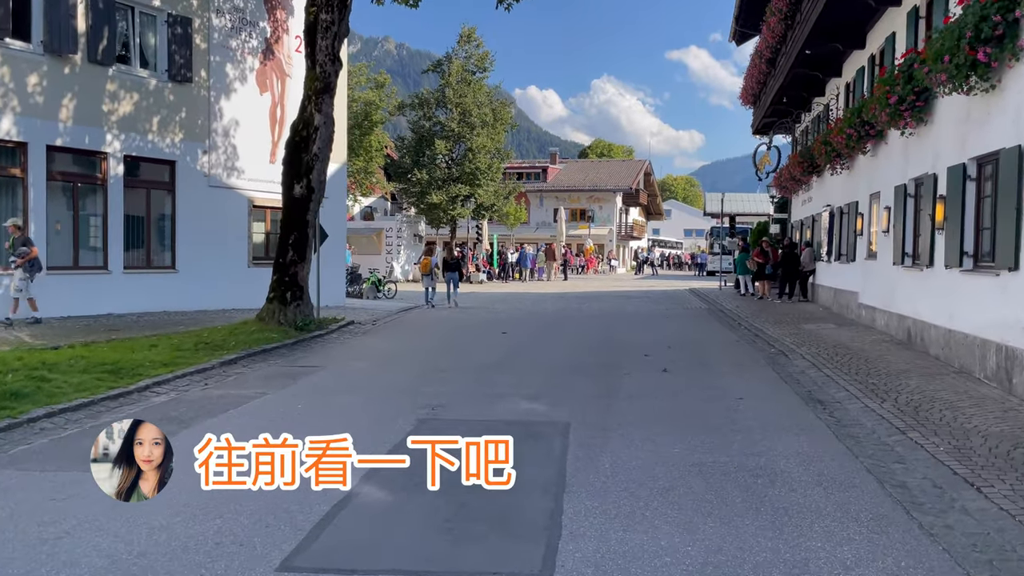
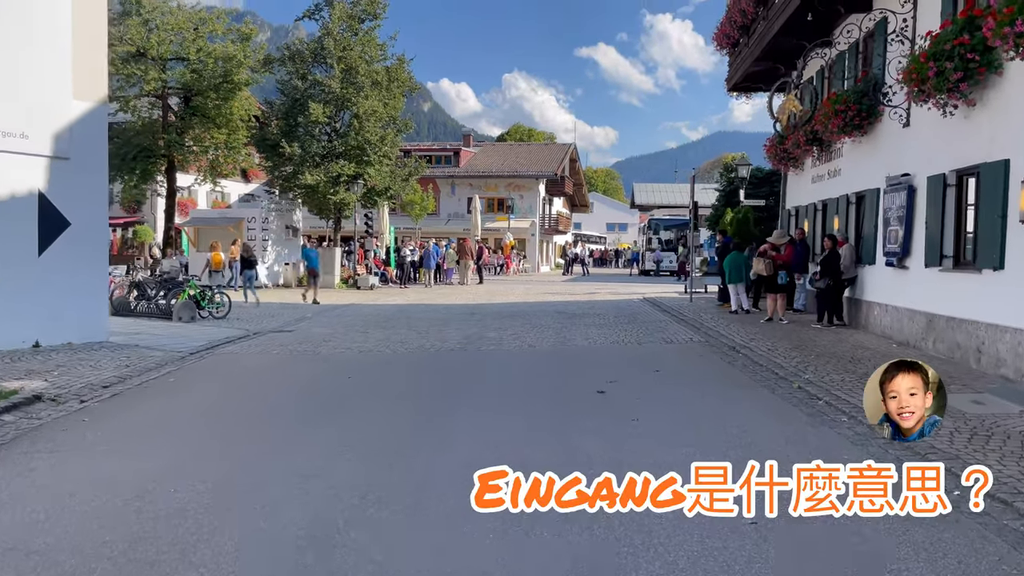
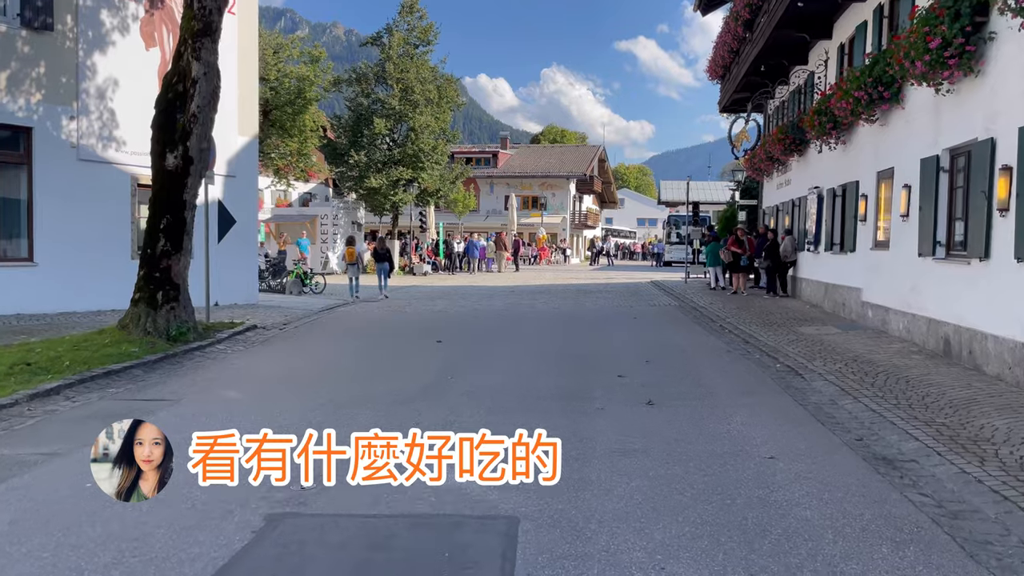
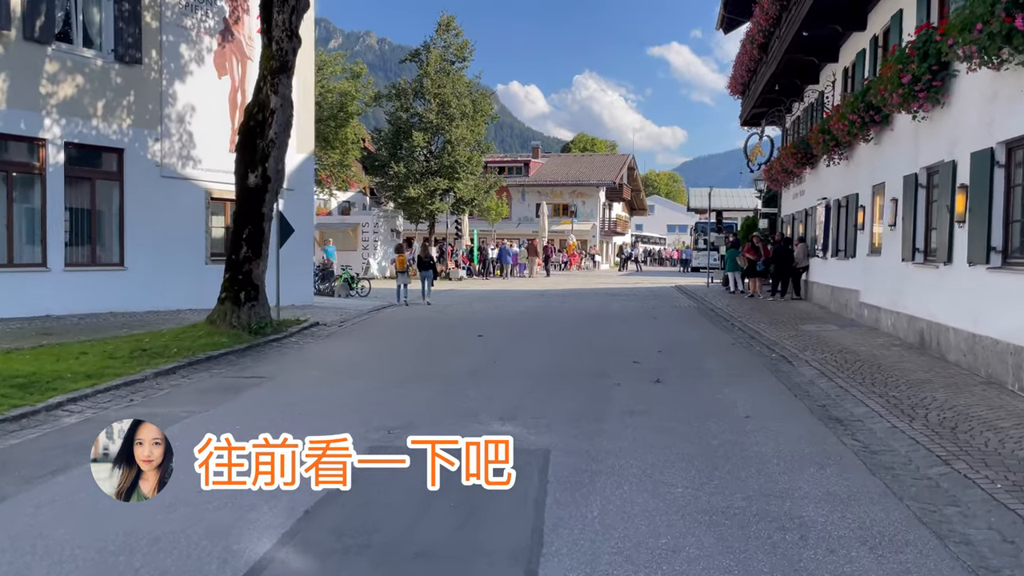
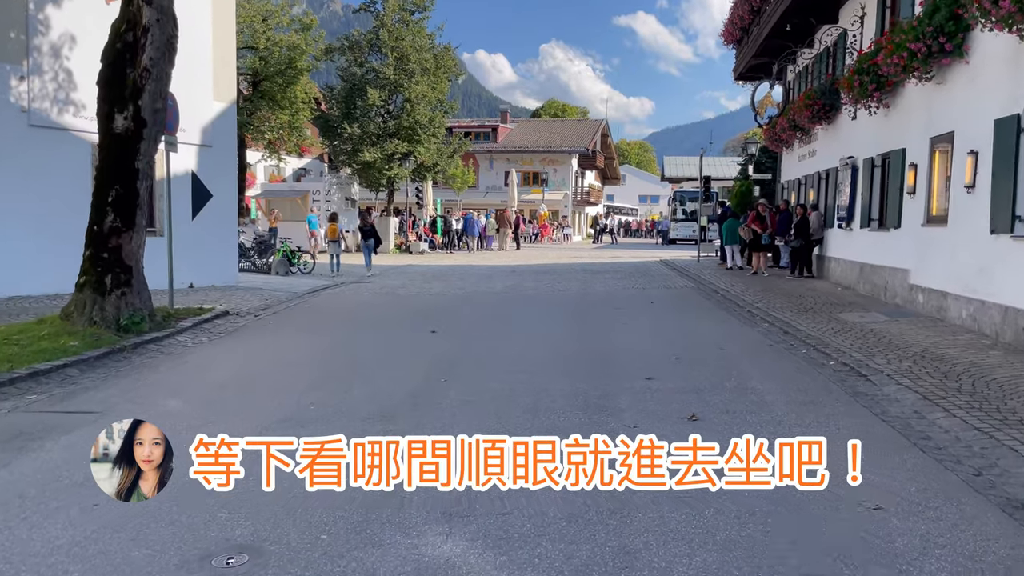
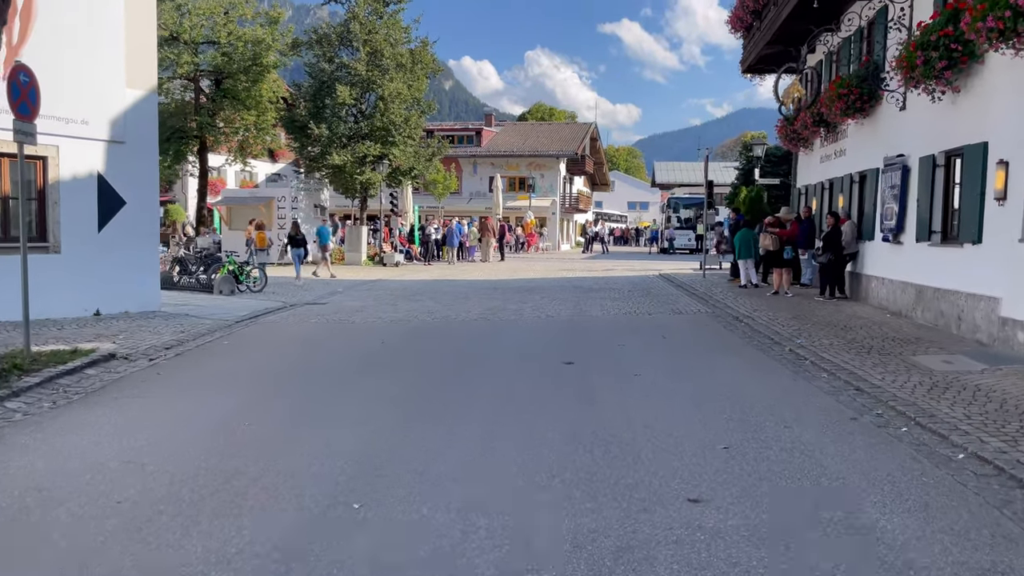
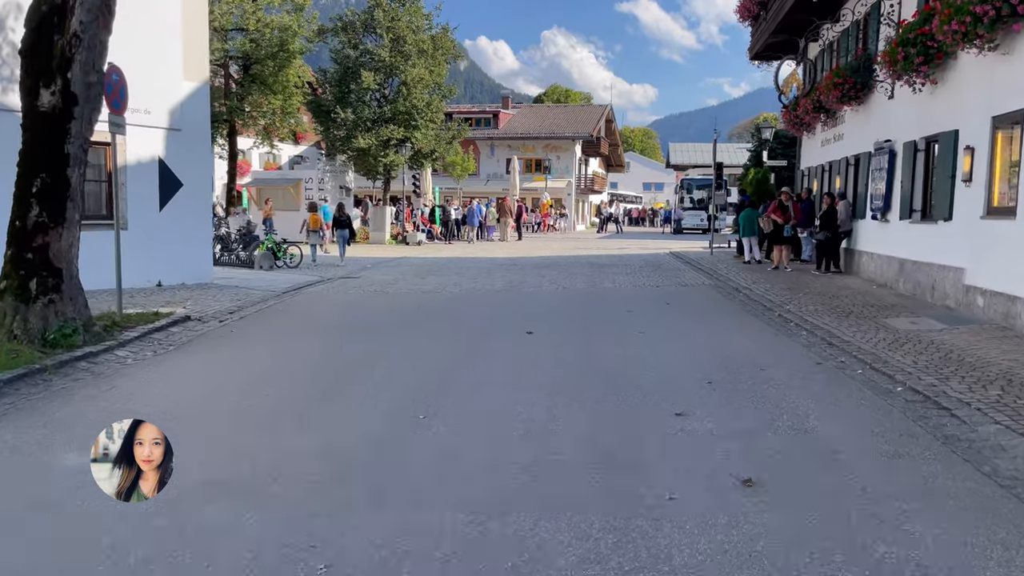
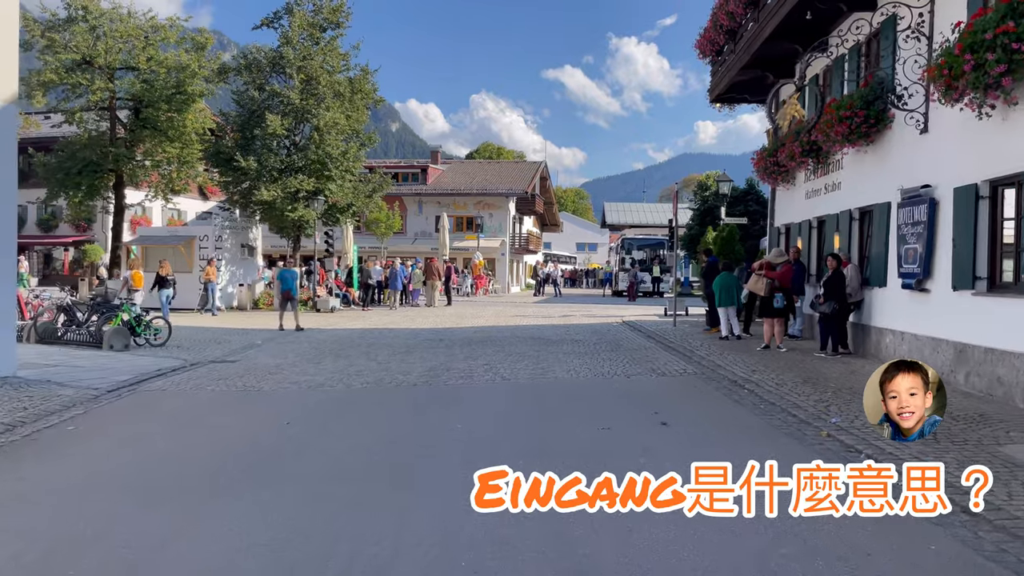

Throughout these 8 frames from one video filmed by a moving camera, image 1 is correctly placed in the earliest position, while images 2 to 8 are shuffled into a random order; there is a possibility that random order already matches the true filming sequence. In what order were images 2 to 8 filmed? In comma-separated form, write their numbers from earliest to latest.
4, 3, 5, 7, 6, 2, 8
